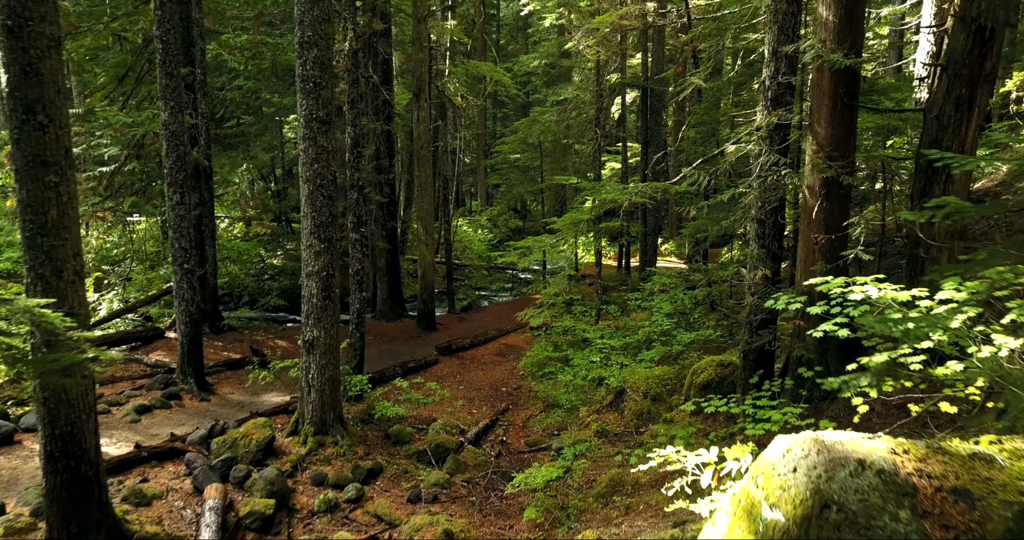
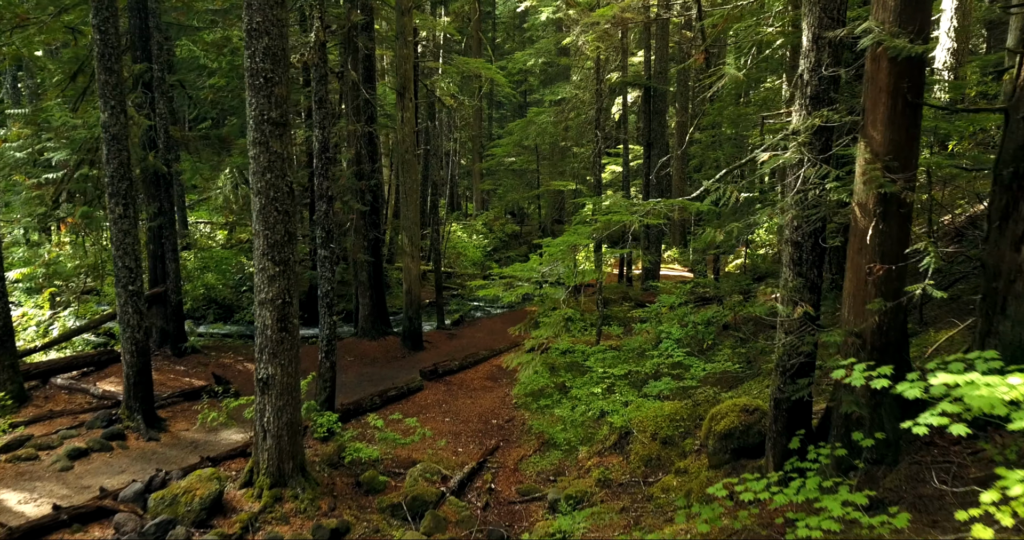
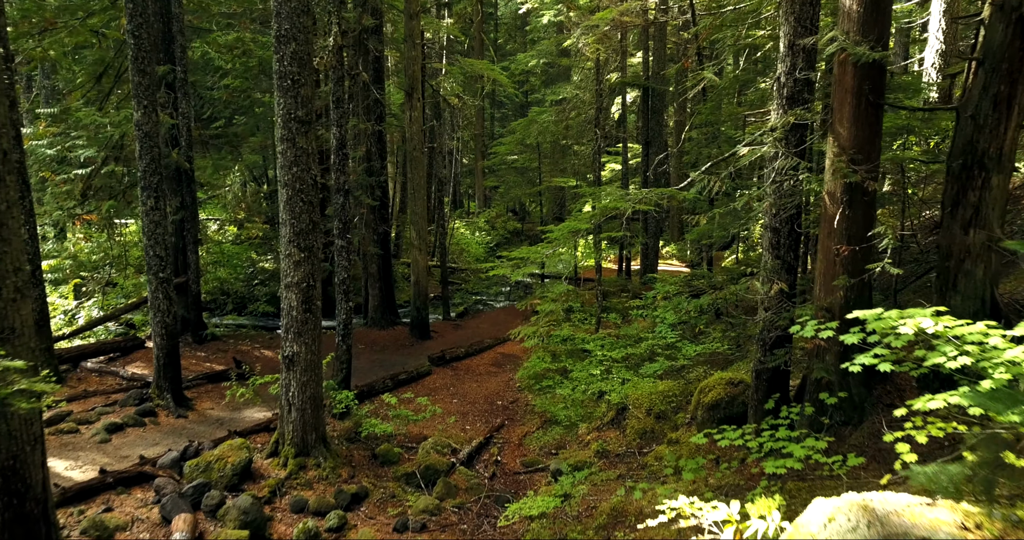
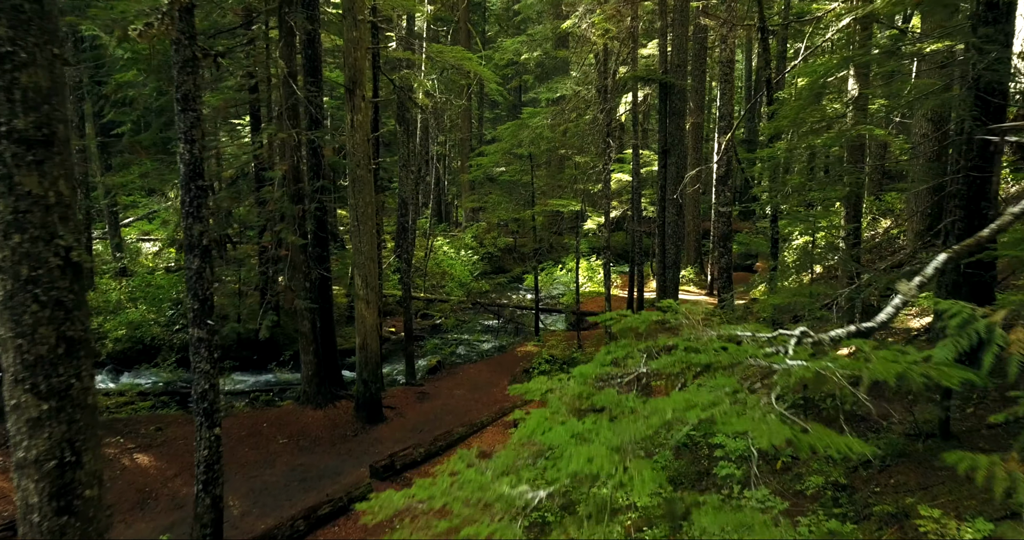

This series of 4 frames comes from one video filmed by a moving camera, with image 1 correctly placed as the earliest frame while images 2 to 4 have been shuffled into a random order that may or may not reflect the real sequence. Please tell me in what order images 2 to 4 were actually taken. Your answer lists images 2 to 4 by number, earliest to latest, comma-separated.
3, 2, 4
